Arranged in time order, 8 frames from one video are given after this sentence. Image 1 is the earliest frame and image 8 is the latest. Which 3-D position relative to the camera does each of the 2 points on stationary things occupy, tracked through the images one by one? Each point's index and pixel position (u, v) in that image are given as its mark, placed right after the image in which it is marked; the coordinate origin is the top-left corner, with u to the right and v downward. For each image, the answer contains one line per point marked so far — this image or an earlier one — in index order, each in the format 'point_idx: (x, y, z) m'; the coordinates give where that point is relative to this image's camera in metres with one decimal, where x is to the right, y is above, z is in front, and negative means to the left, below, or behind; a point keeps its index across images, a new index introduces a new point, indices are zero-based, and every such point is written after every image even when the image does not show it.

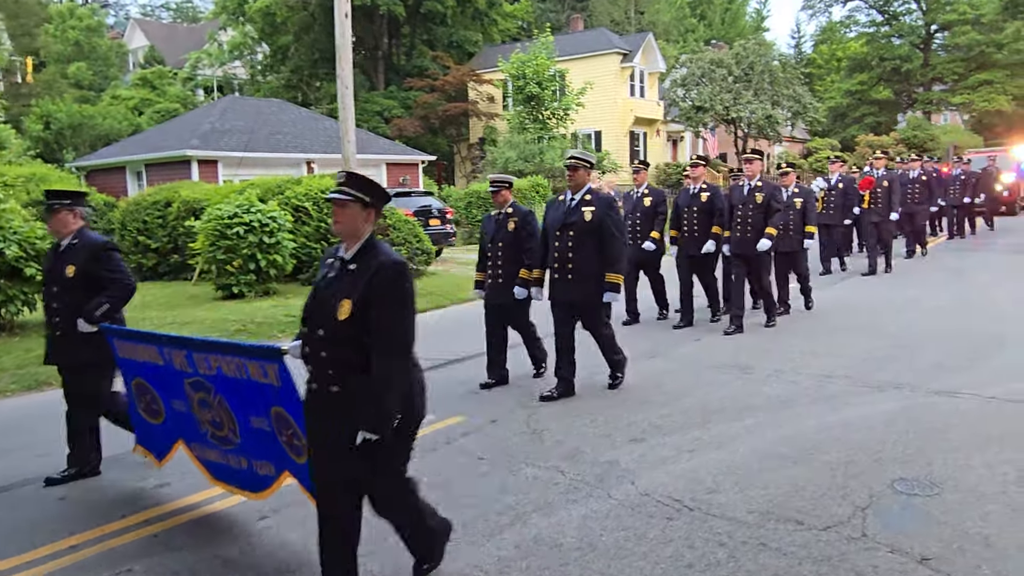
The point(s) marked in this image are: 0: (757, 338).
0: (+2.8, -0.6, +8.7) m
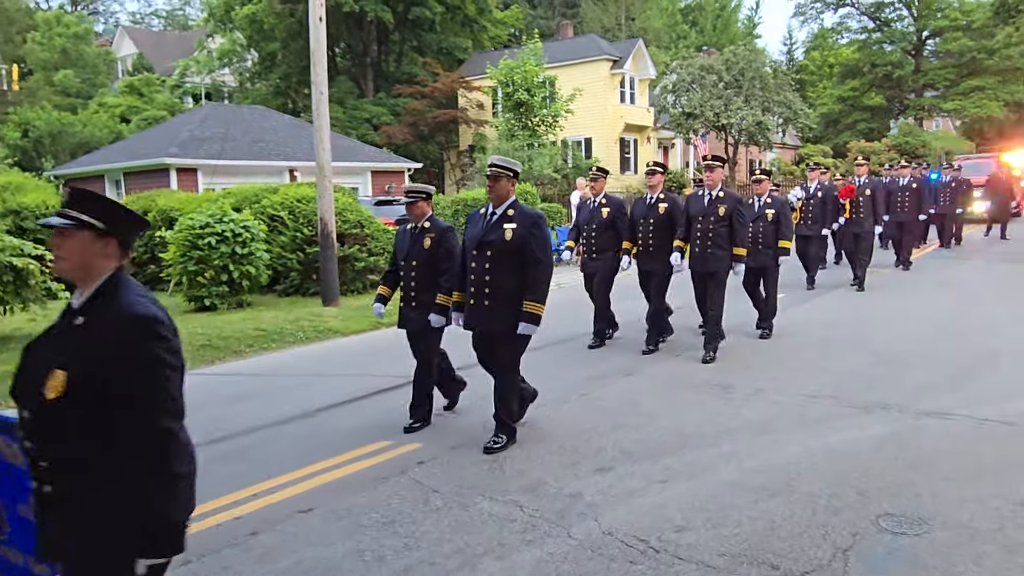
0: (+2.5, -0.8, +8.3) m
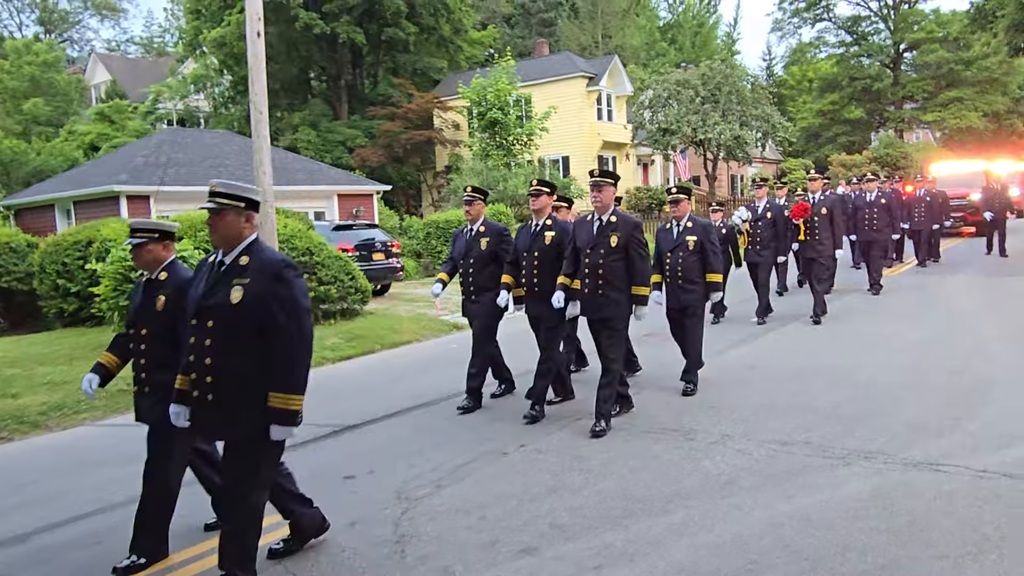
0: (+1.9, -1.0, +7.4) m
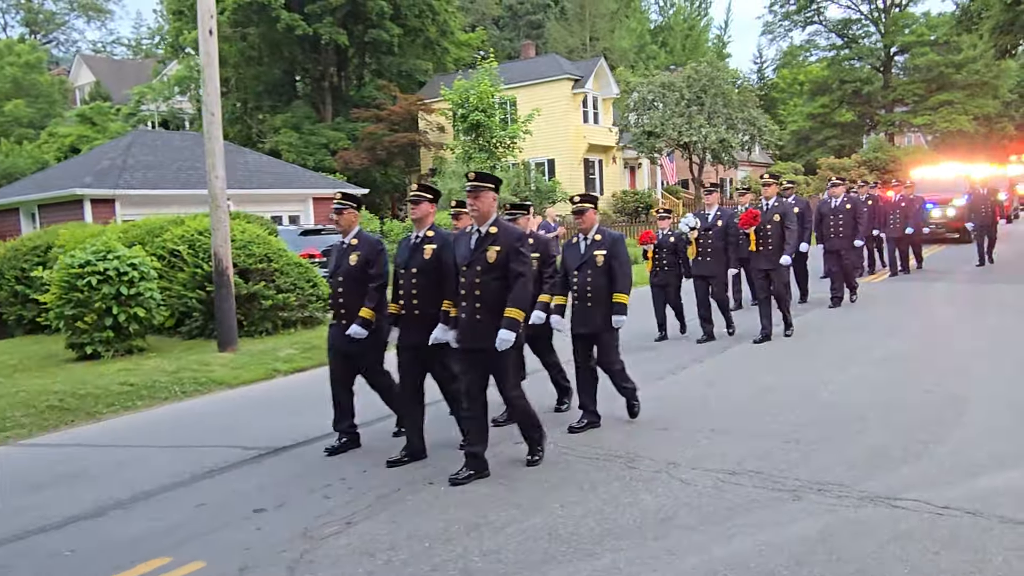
0: (+1.4, -1.1, +7.0) m
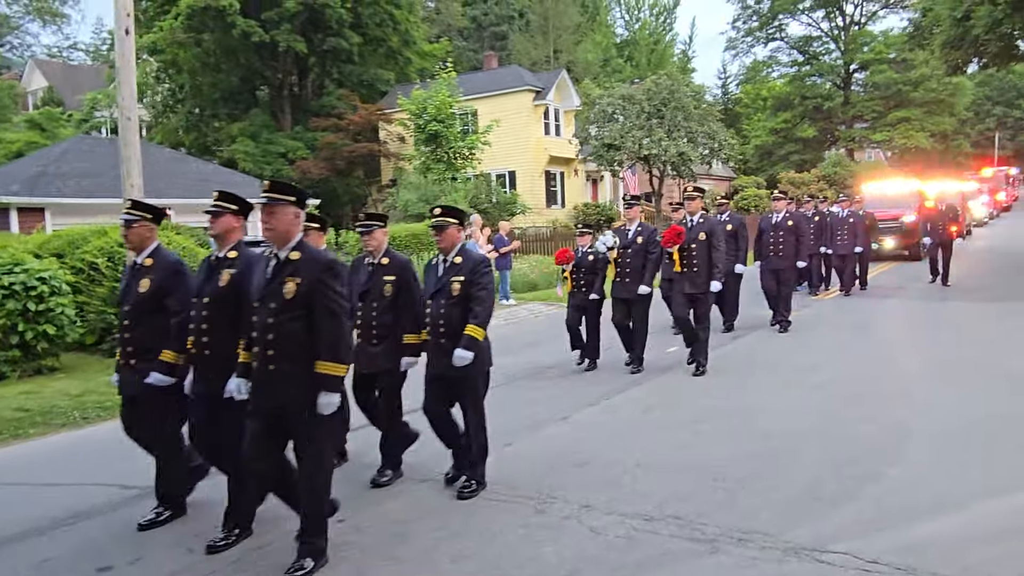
0: (+0.6, -1.3, +6.4) m
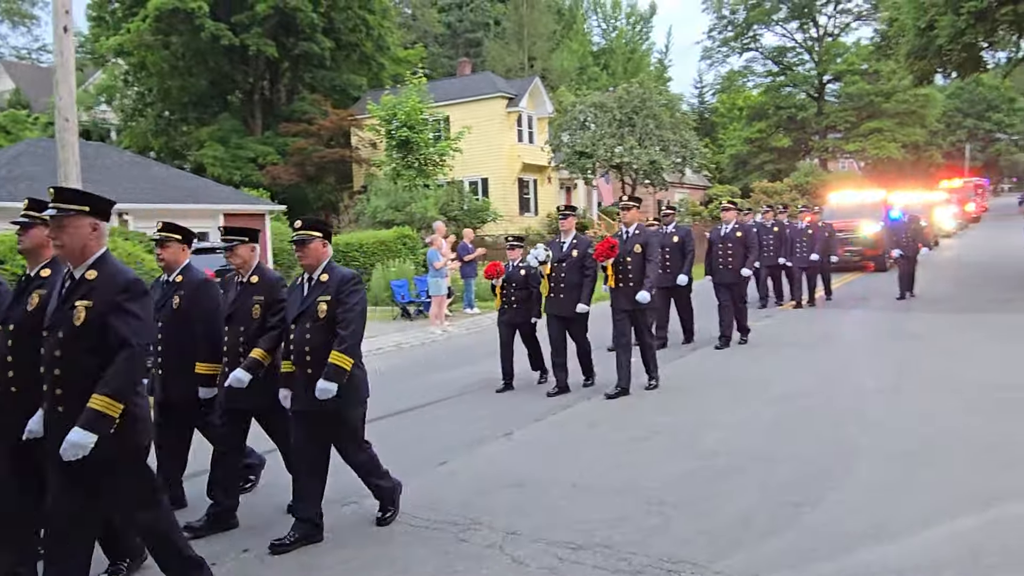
0: (+0.1, -1.4, +6.1) m
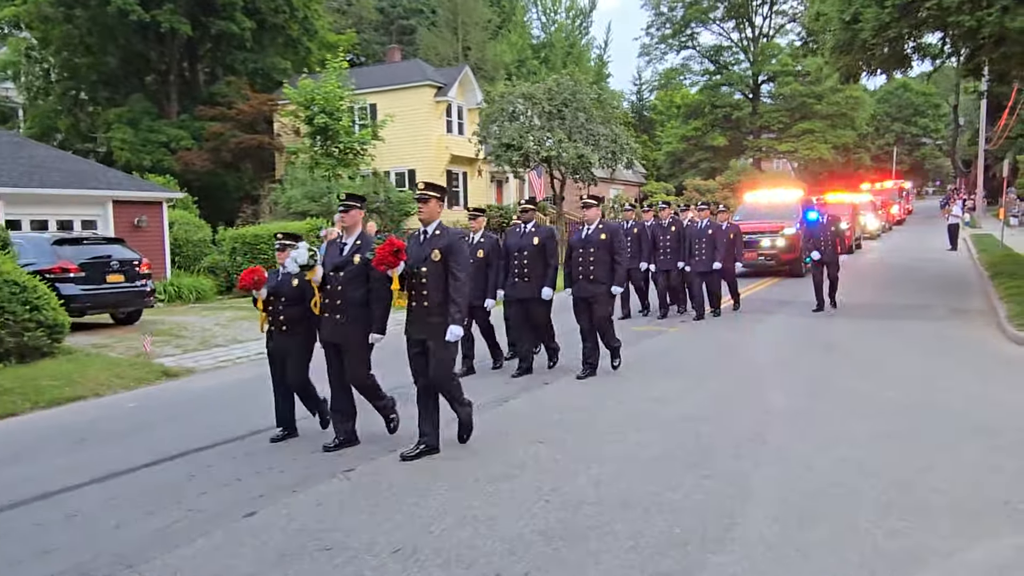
0: (-1.0, -1.5, +5.0) m
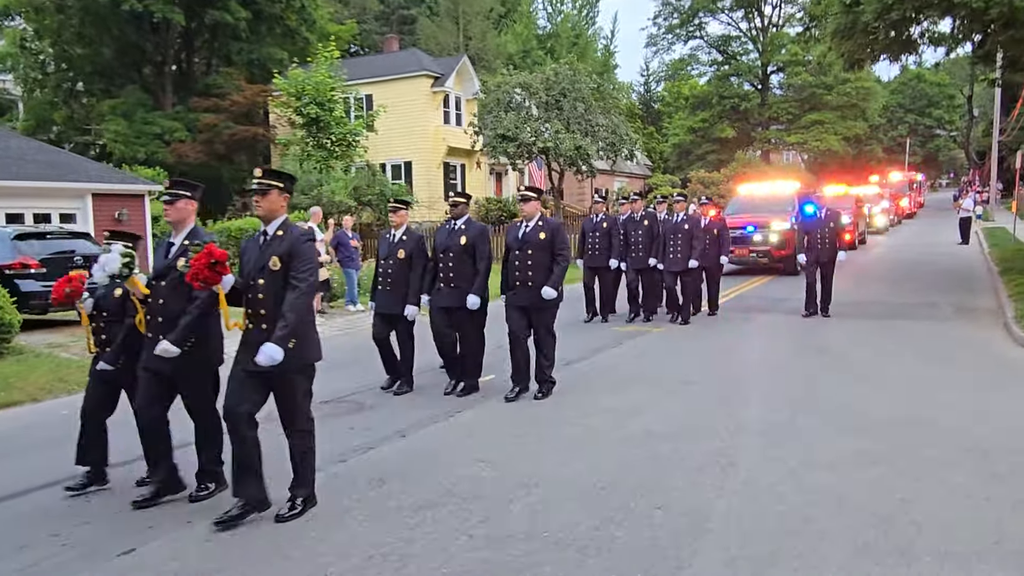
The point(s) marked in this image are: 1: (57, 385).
0: (-1.5, -1.5, +4.3) m
1: (-5.7, -1.2, +9.5) m
